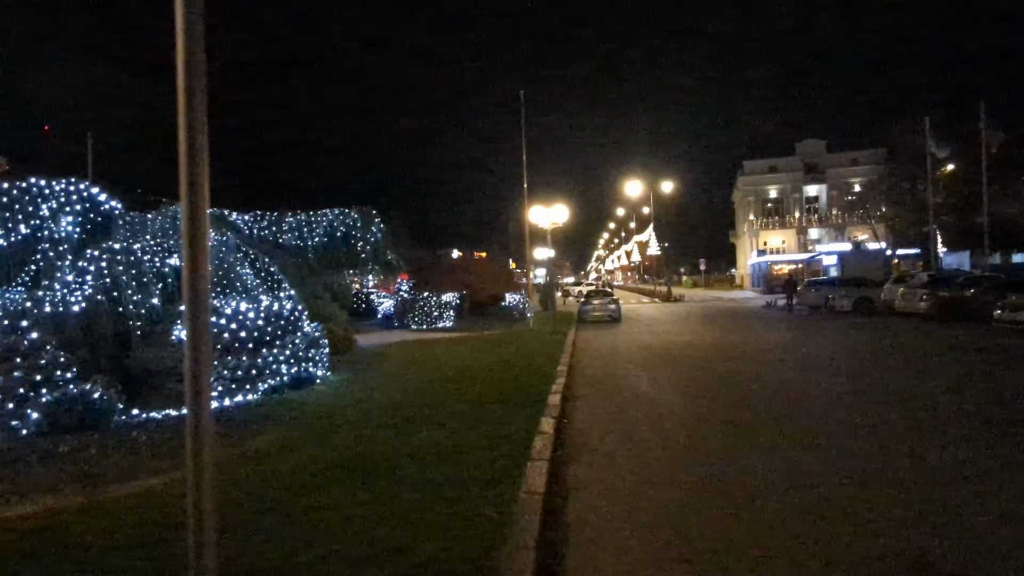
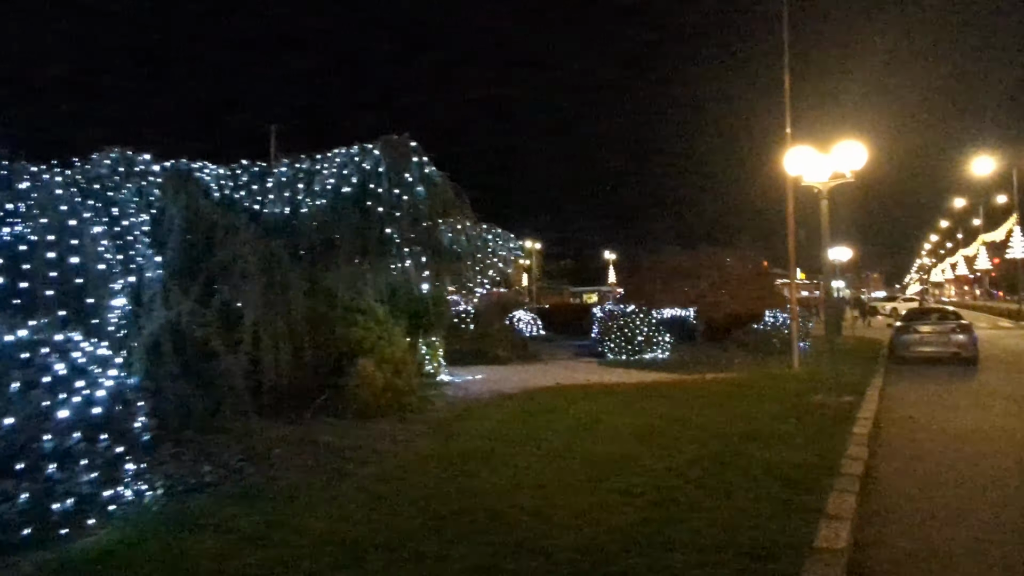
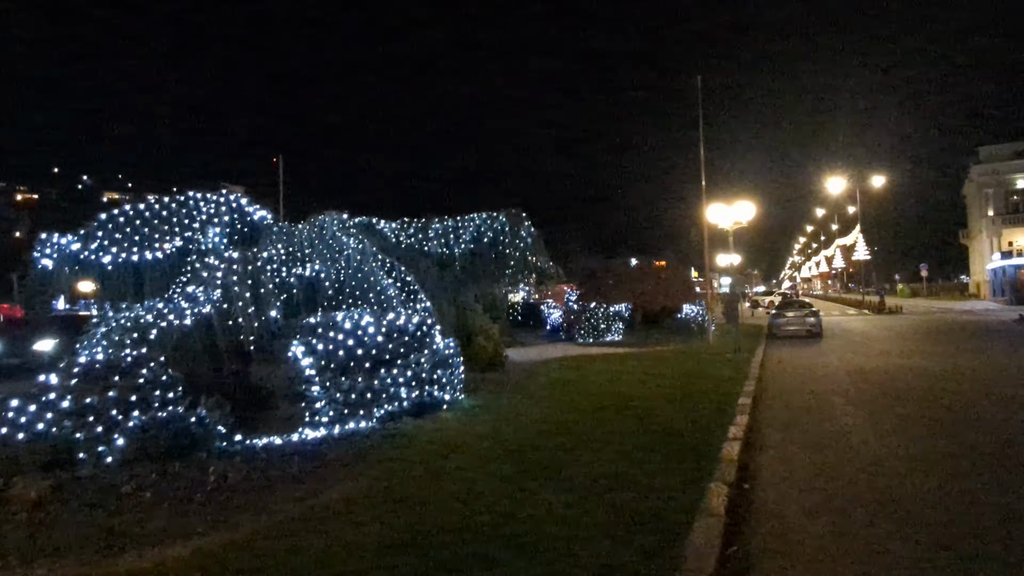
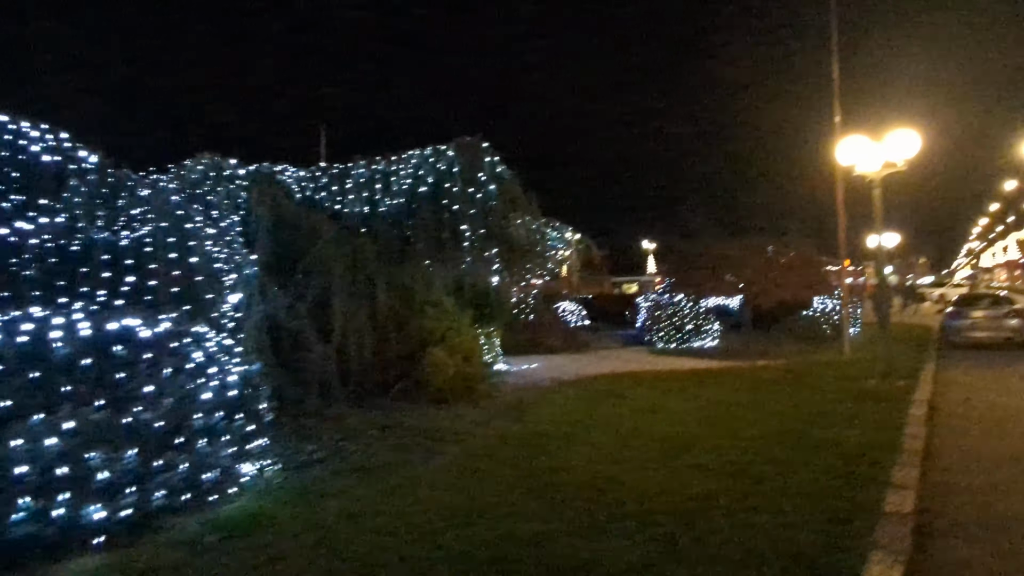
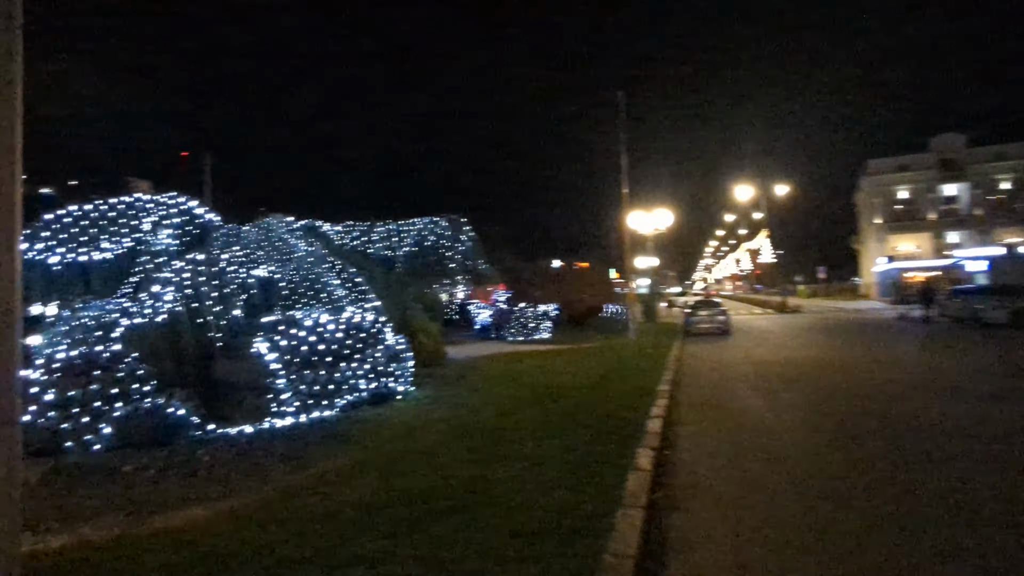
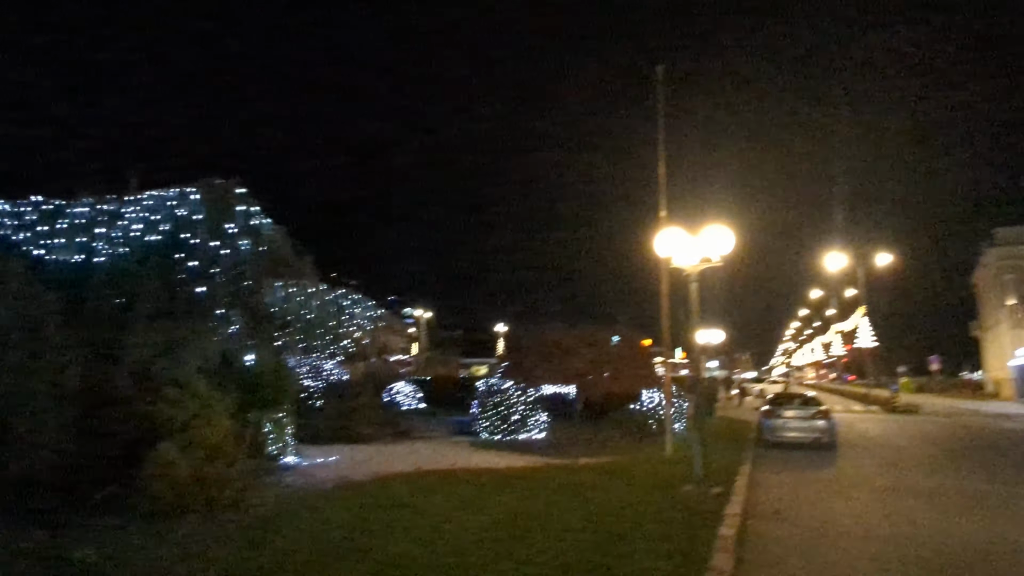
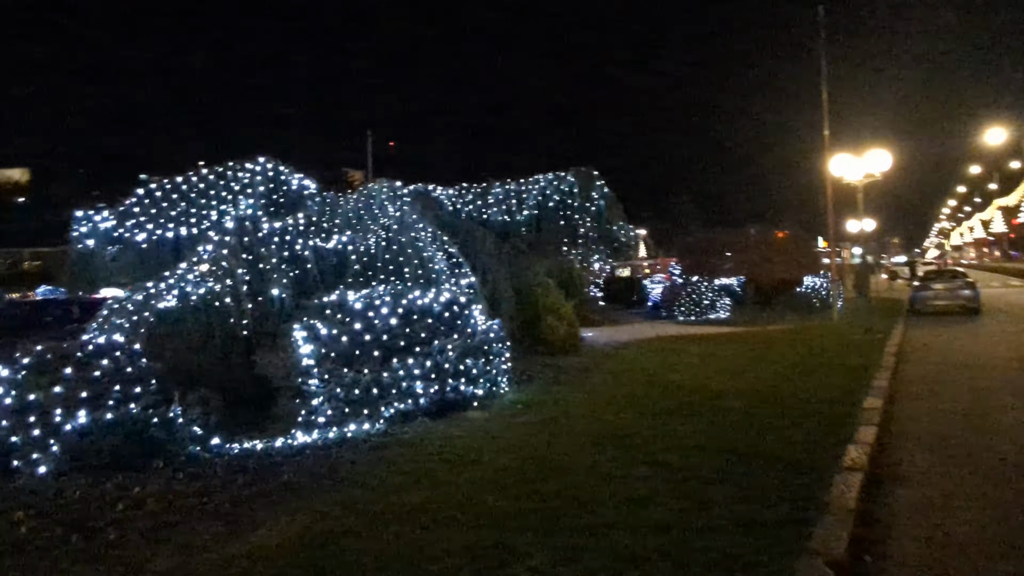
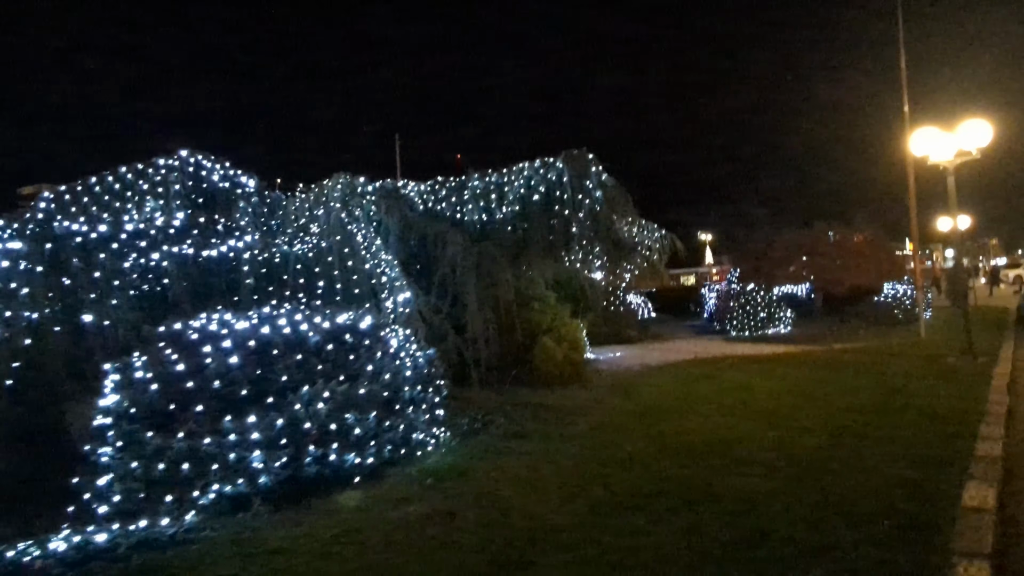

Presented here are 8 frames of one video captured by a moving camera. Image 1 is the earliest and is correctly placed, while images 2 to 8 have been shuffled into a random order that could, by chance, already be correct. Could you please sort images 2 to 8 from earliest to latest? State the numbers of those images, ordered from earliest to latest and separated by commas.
5, 3, 7, 8, 4, 2, 6
